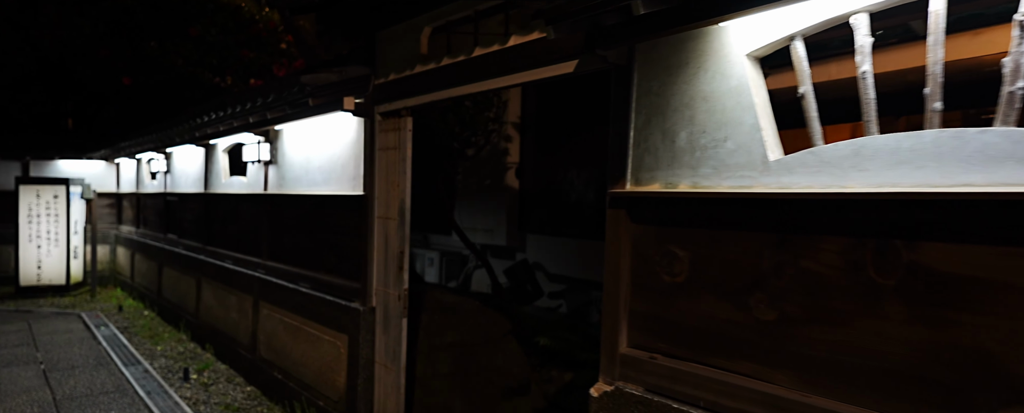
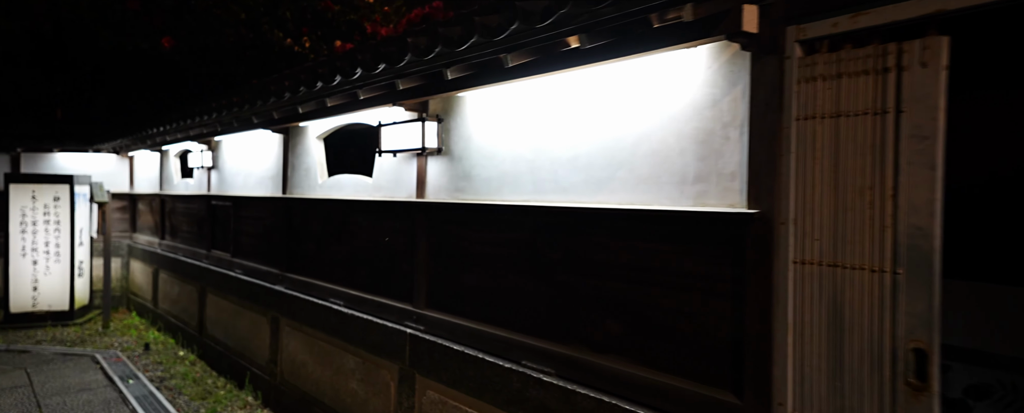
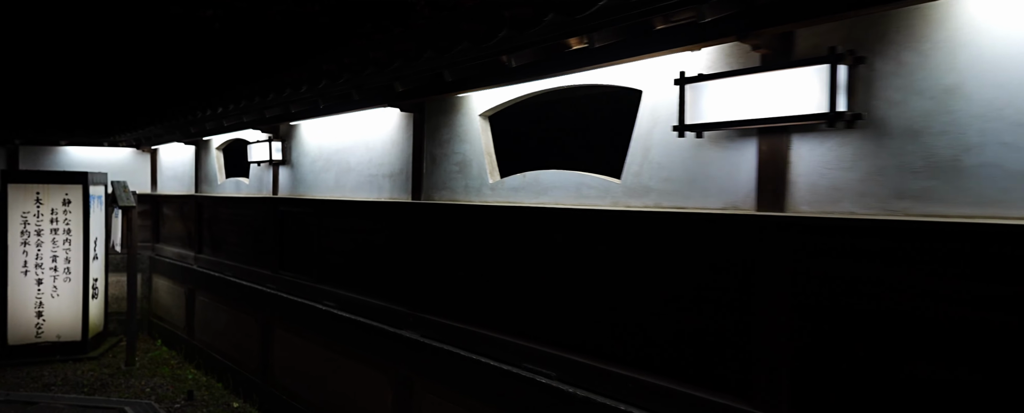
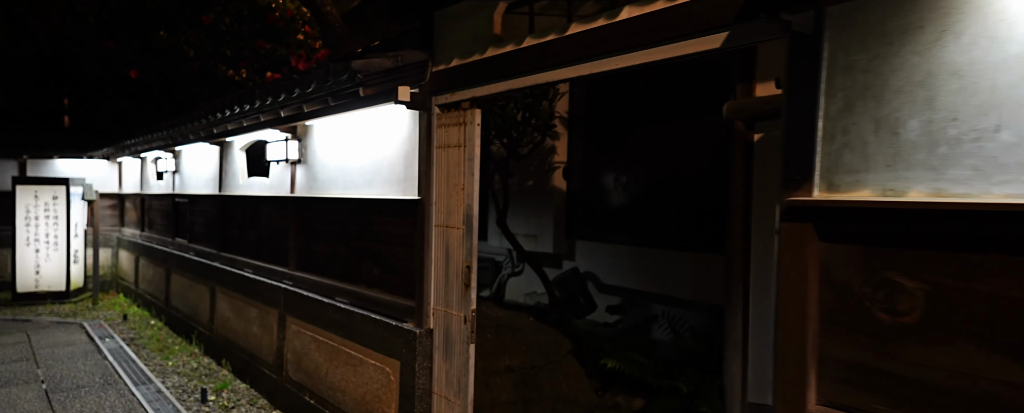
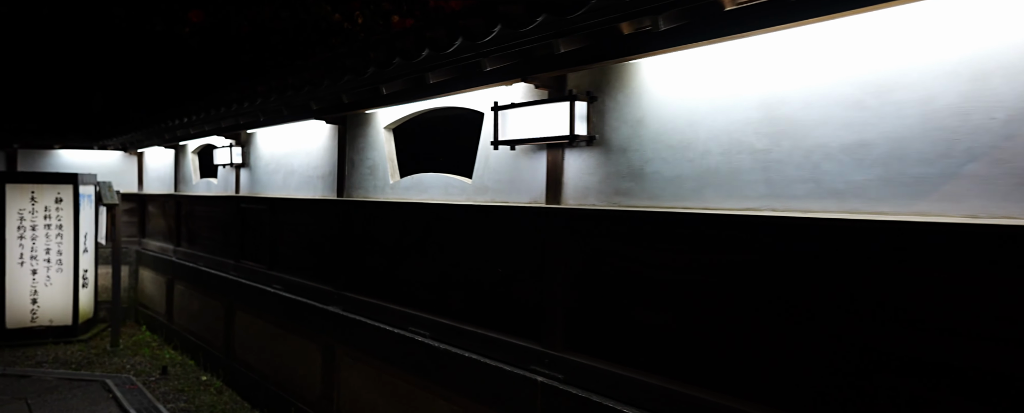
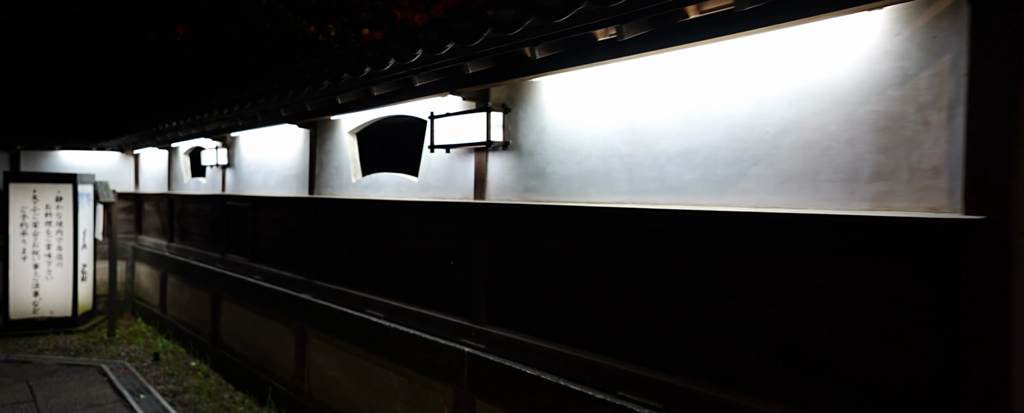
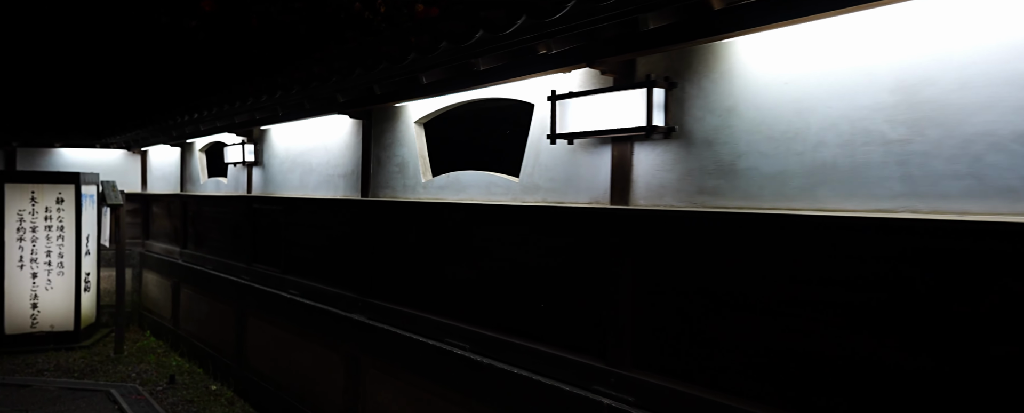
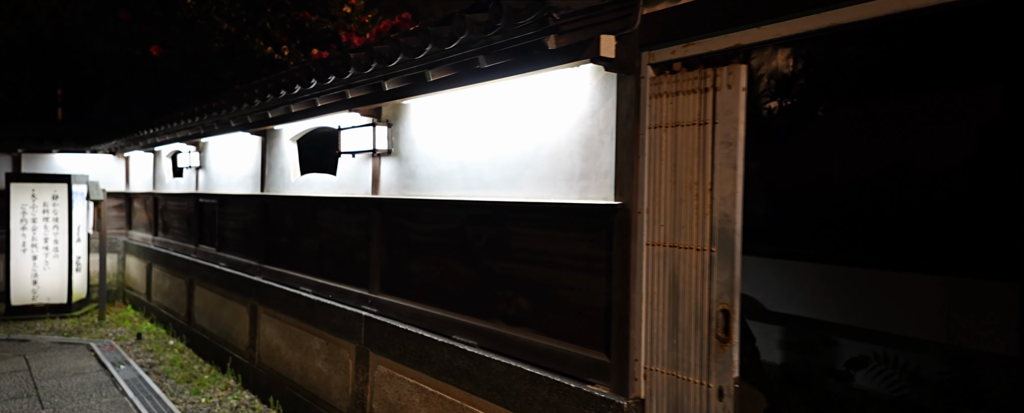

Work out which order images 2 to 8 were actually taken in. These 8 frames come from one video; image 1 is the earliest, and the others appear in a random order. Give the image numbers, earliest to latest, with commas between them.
4, 8, 2, 6, 5, 7, 3
